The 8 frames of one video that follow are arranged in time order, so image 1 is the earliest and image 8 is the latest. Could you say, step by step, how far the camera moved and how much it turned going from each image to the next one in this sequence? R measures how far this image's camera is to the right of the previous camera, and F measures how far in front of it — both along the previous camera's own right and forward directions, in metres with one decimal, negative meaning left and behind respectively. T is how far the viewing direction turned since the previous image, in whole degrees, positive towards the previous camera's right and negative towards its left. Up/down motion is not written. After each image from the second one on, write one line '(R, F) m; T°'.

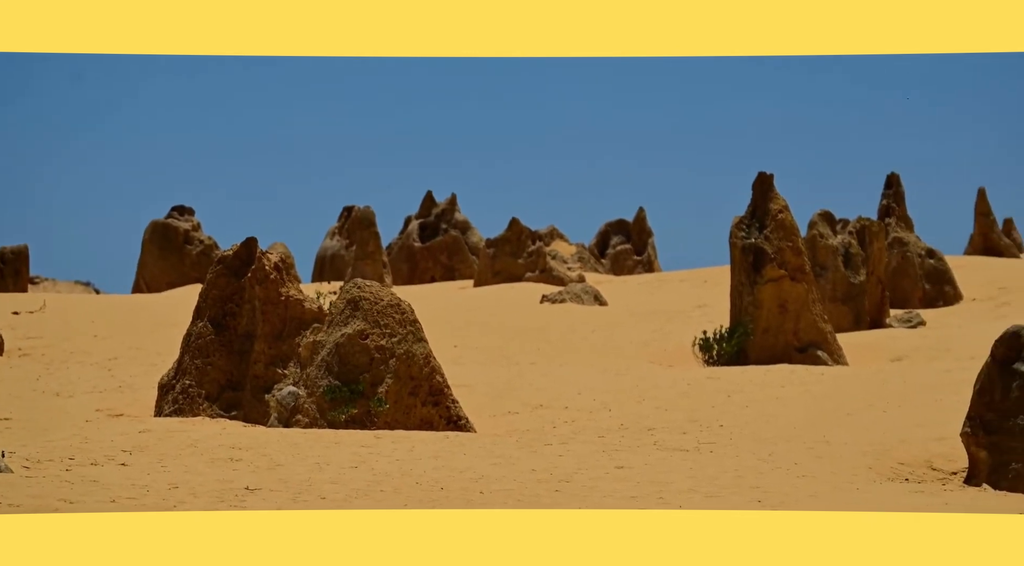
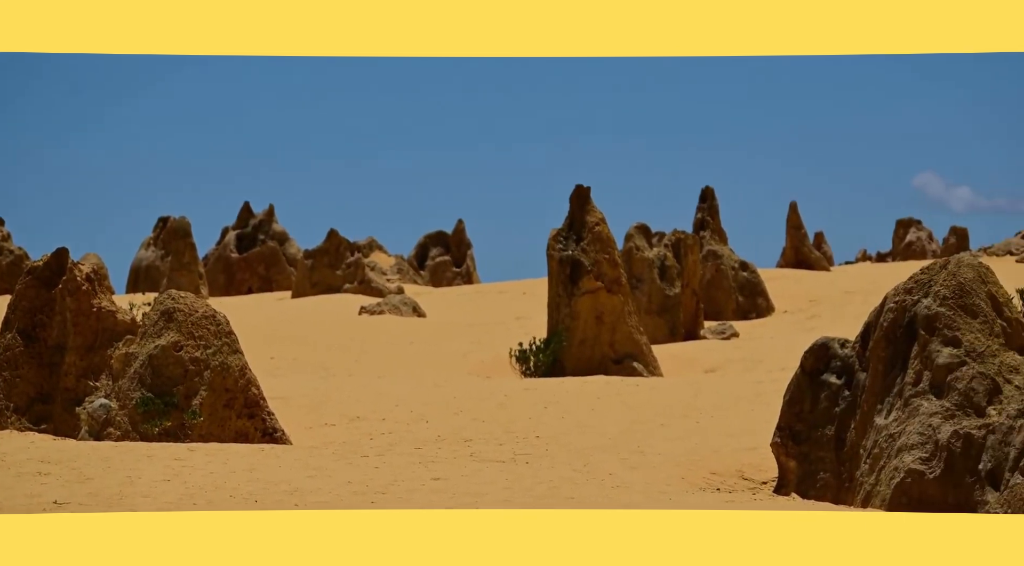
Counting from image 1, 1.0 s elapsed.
(+0.5, 0.0) m; +4°
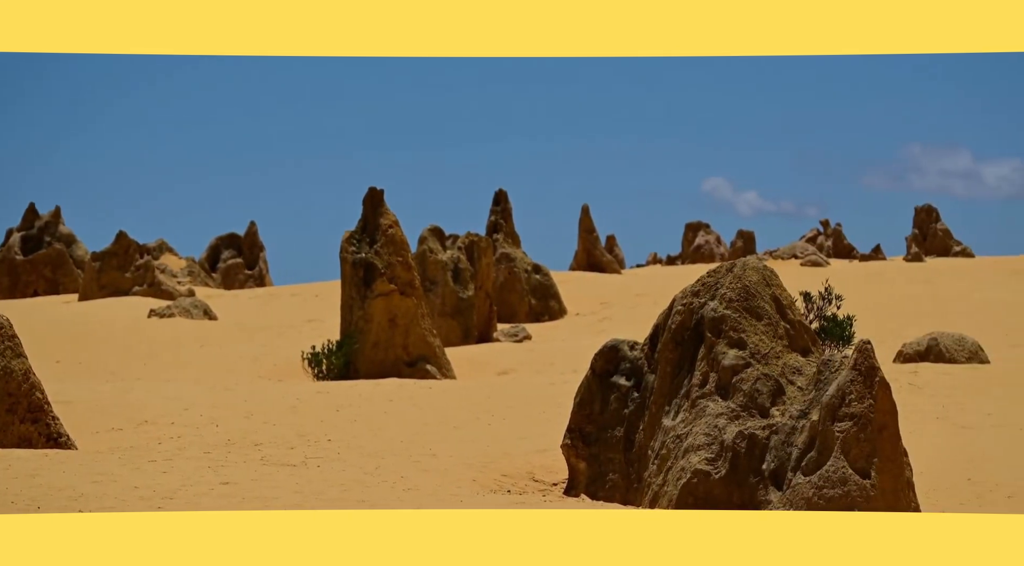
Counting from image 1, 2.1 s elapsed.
(+0.6, 0.0) m; +4°
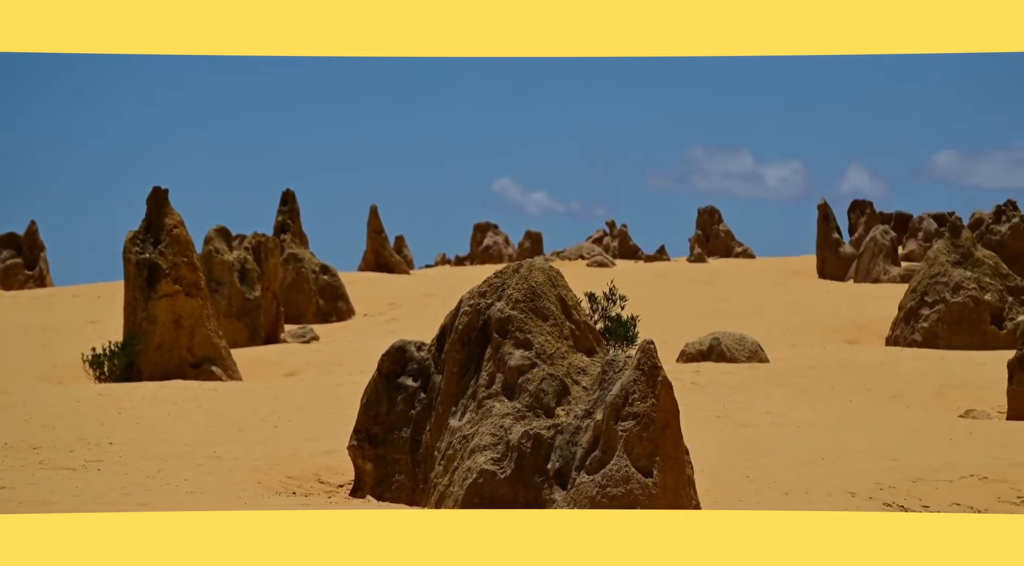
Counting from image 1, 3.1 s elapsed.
(+0.7, 0.0) m; +5°
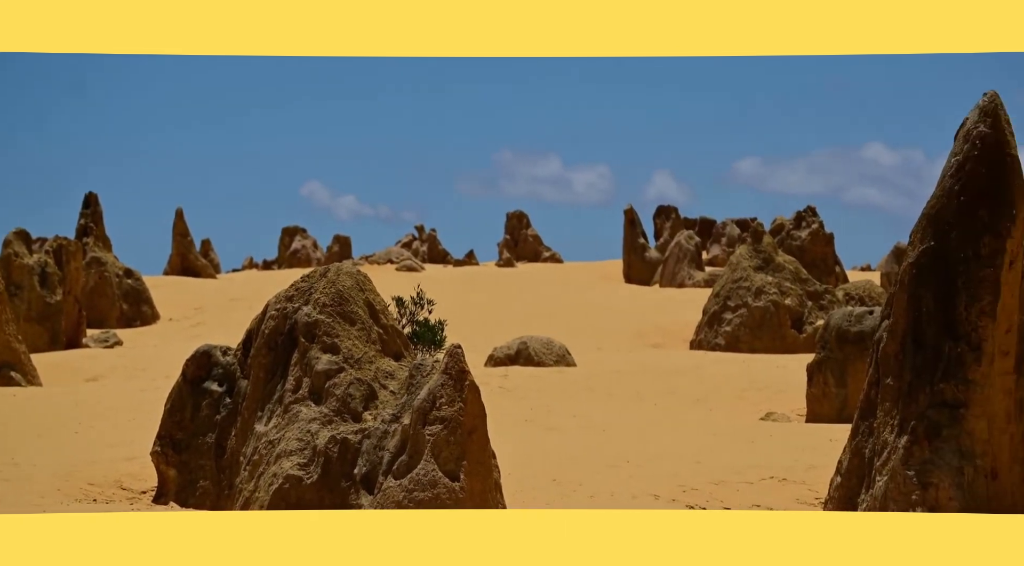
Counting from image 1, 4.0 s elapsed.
(+0.5, 0.0) m; +5°
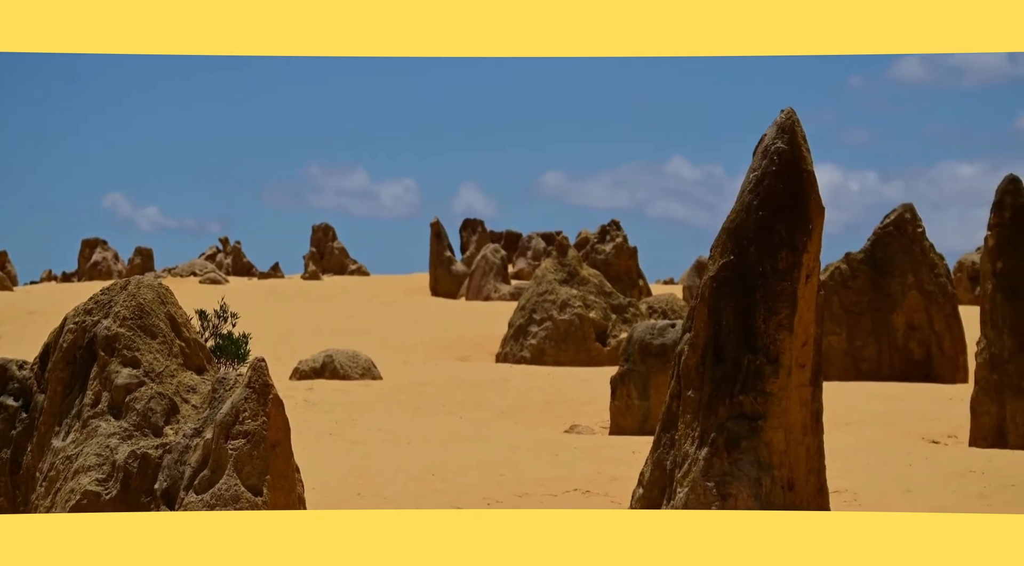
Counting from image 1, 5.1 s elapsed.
(+0.5, 0.0) m; +5°
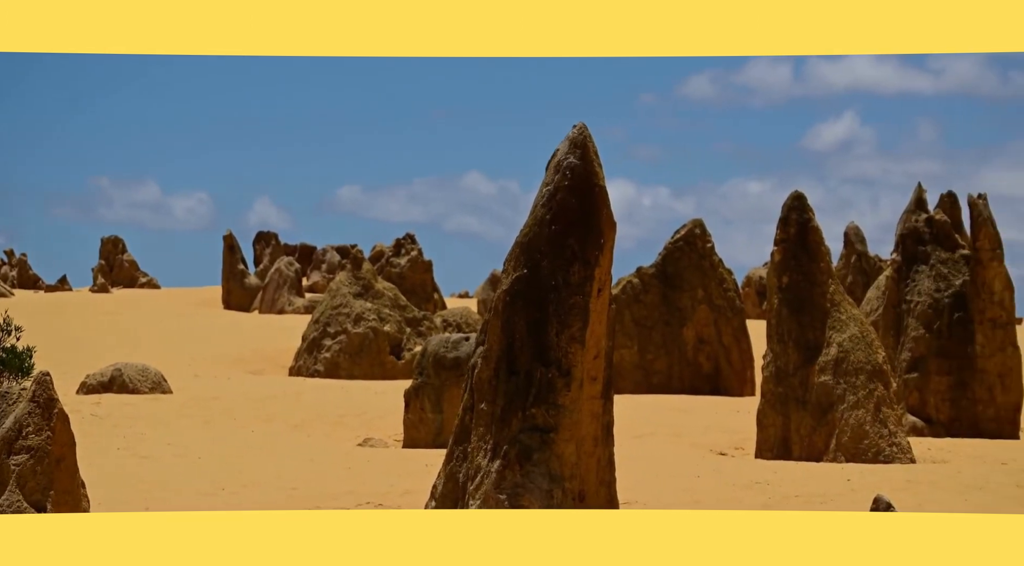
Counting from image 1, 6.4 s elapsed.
(+0.6, 0.0) m; +5°
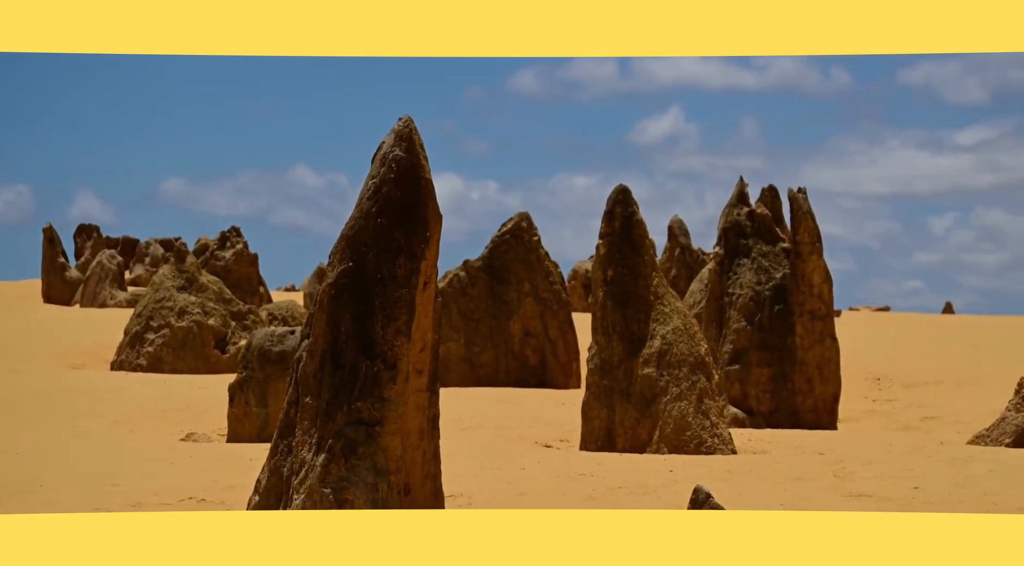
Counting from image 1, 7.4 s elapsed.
(+0.6, 0.0) m; +4°
